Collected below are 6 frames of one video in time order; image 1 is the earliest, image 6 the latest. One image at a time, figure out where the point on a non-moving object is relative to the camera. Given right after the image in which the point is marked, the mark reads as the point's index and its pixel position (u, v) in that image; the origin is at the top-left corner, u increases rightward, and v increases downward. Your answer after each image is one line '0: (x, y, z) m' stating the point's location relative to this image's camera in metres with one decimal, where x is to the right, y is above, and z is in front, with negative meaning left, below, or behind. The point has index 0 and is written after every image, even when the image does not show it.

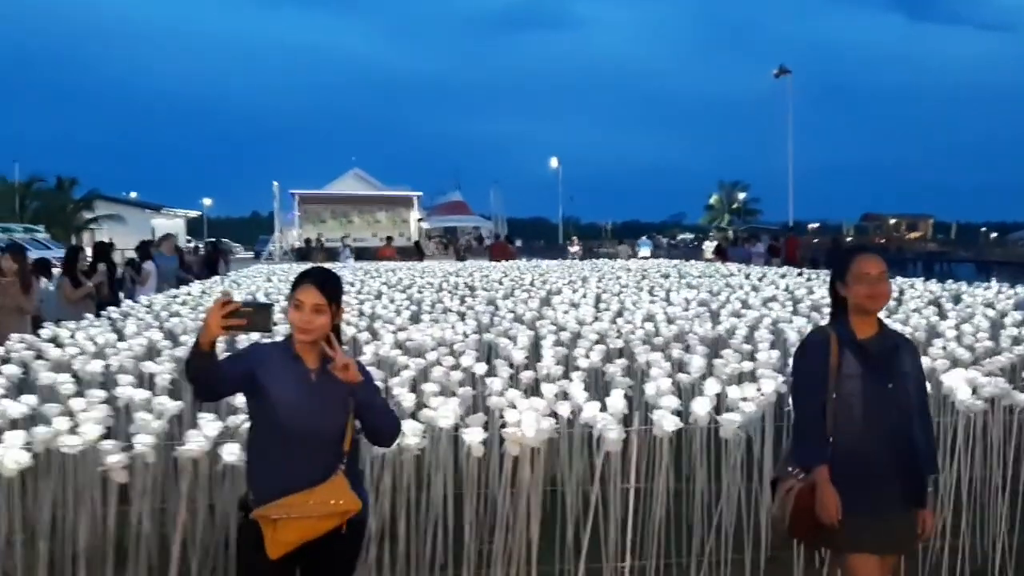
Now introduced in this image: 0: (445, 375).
0: (-0.5, -0.6, +6.9) m
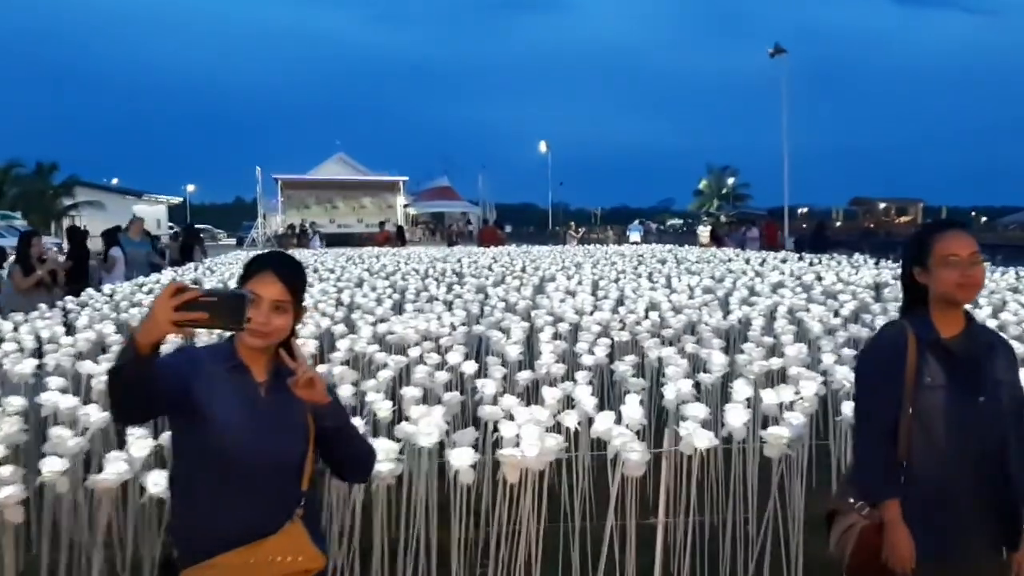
0: (-0.5, -0.6, +6.0) m
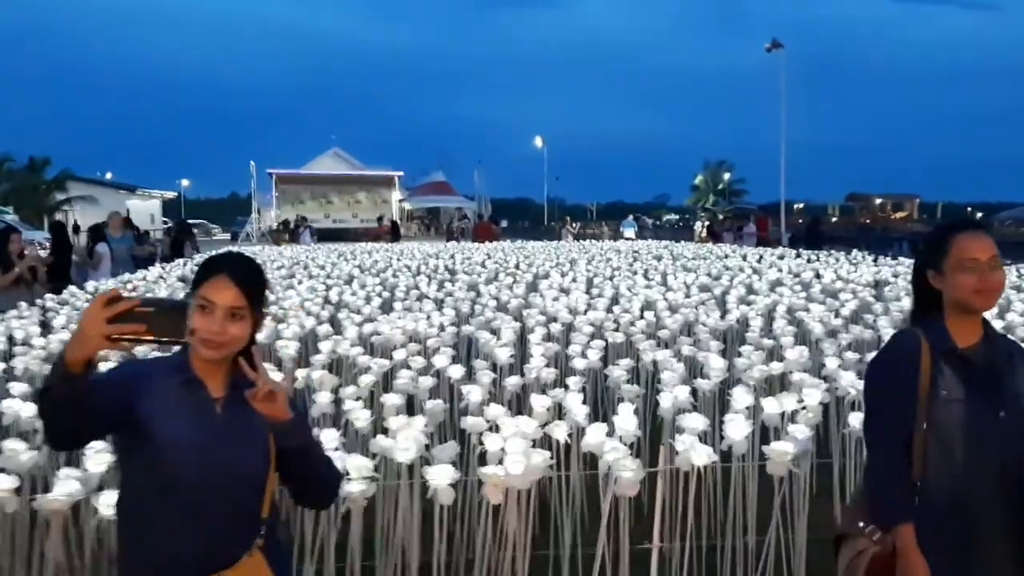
0: (-0.6, -0.6, +5.7) m
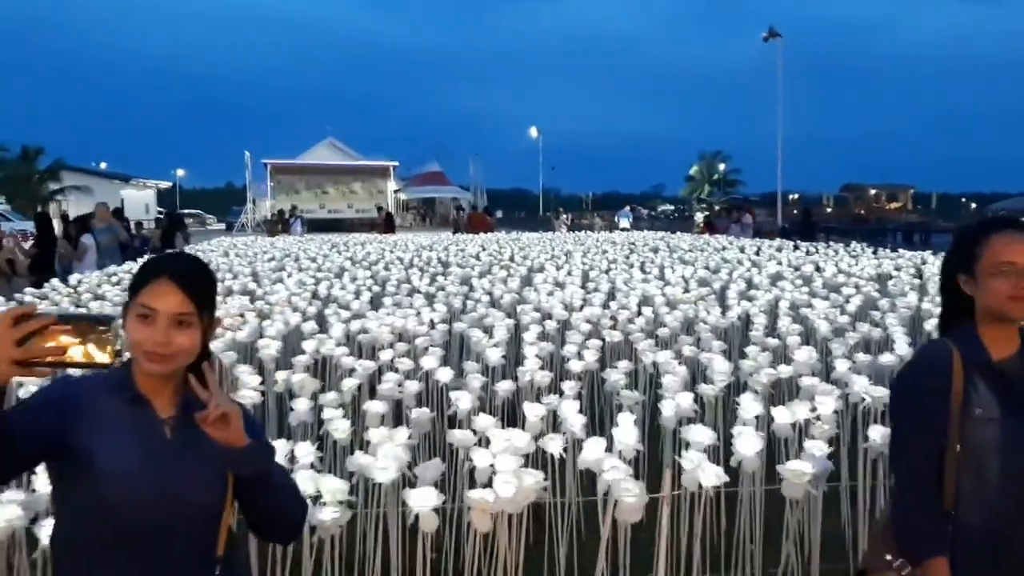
0: (-0.6, -0.6, +5.3) m
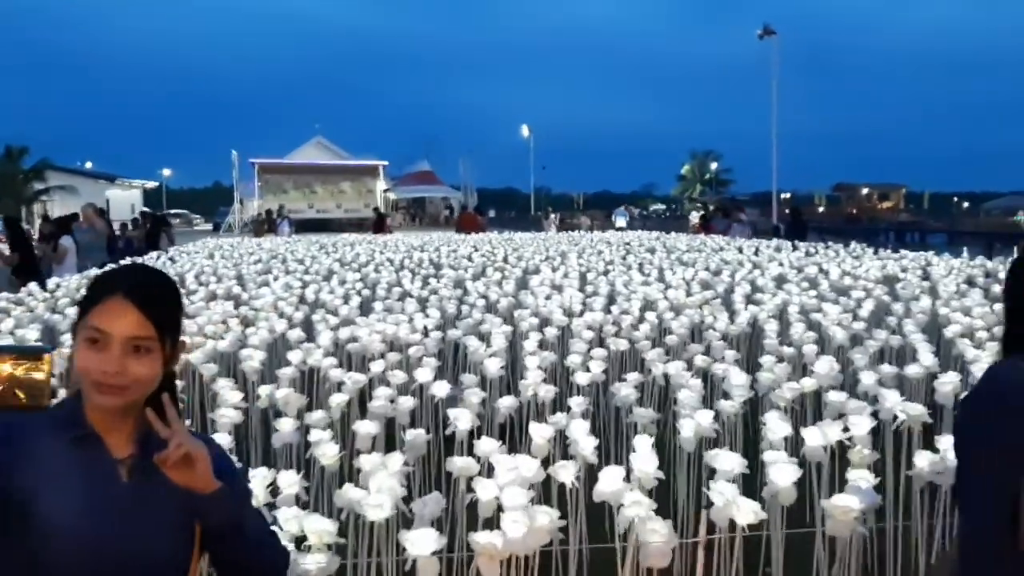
0: (-0.6, -0.6, +4.9) m
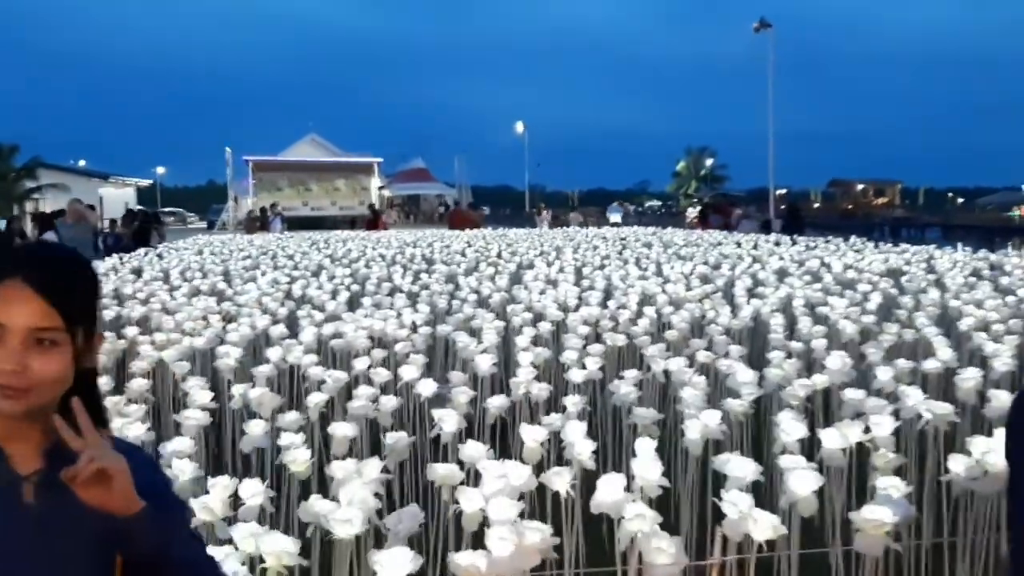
0: (-0.7, -0.6, +4.6) m
